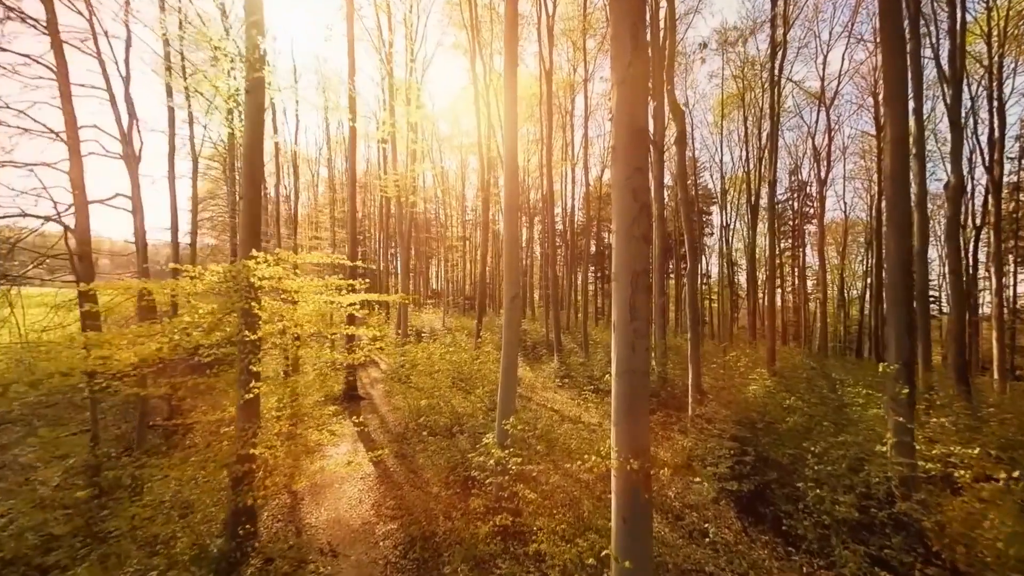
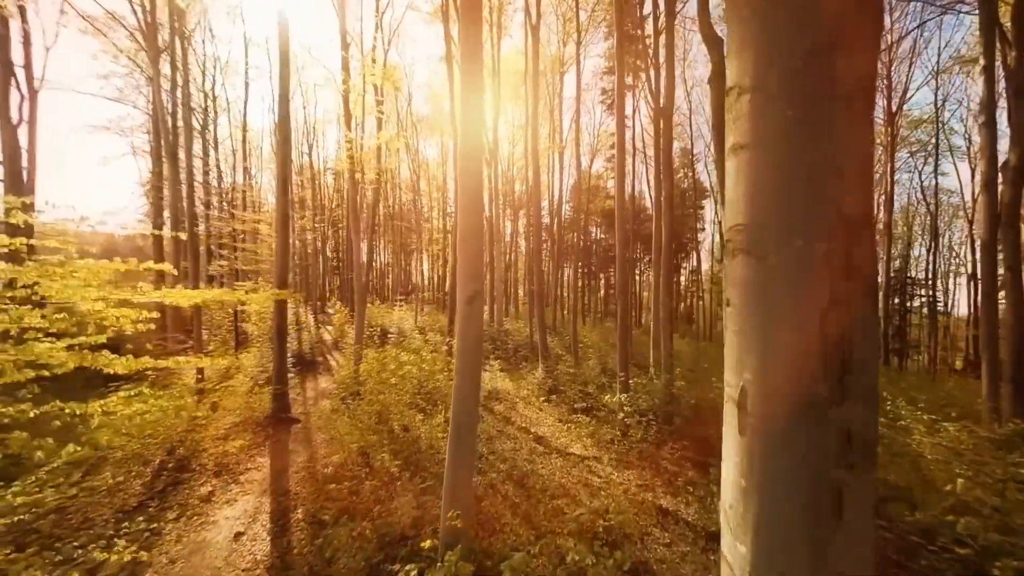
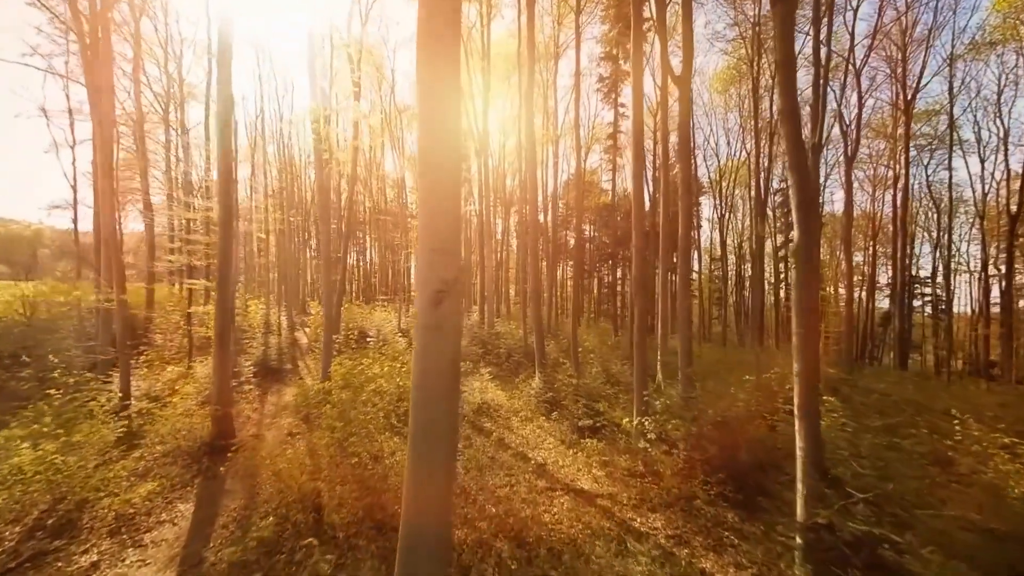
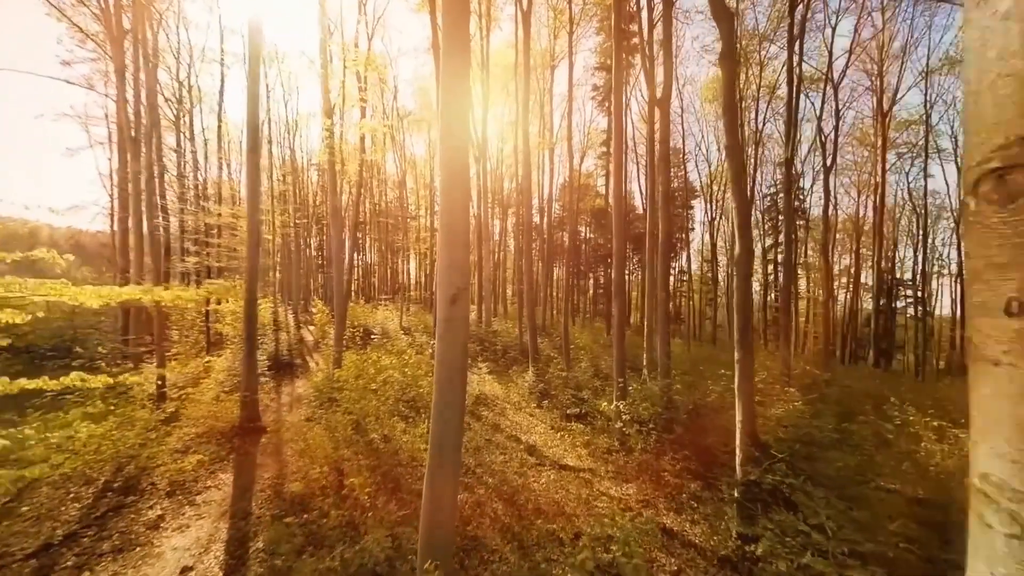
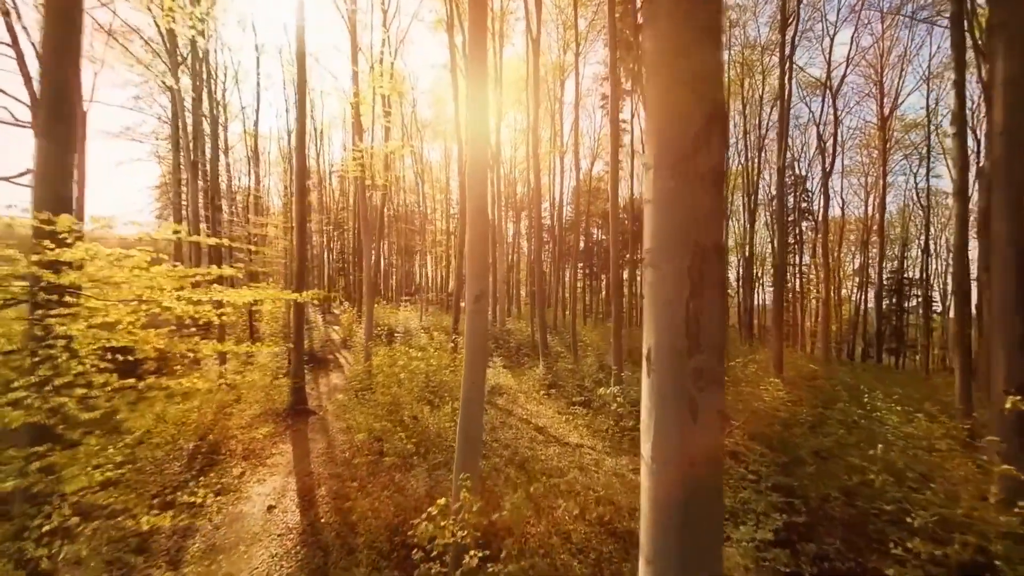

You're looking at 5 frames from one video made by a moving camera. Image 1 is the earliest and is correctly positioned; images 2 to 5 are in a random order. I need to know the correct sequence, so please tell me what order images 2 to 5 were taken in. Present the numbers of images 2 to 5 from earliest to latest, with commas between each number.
5, 2, 4, 3
